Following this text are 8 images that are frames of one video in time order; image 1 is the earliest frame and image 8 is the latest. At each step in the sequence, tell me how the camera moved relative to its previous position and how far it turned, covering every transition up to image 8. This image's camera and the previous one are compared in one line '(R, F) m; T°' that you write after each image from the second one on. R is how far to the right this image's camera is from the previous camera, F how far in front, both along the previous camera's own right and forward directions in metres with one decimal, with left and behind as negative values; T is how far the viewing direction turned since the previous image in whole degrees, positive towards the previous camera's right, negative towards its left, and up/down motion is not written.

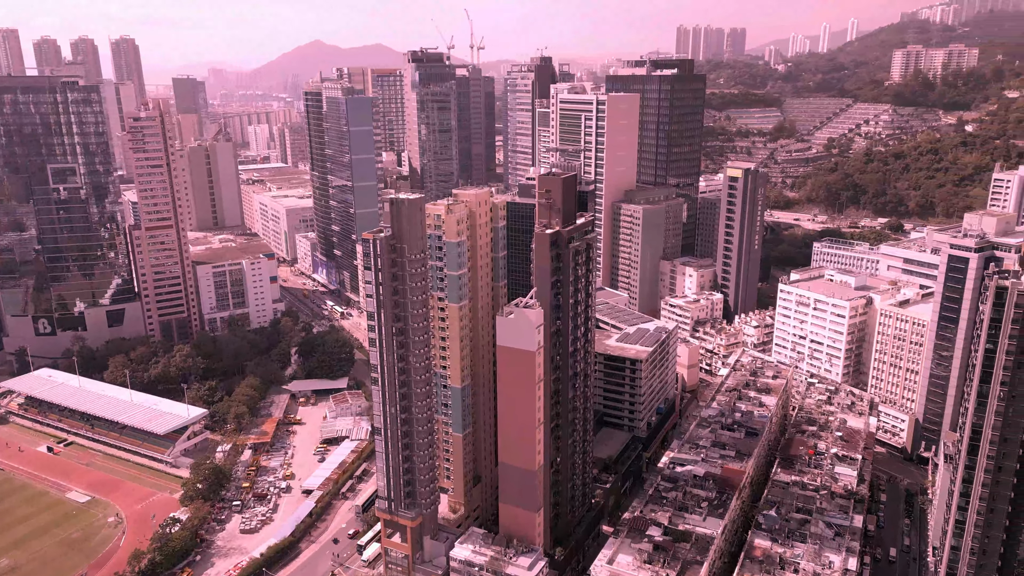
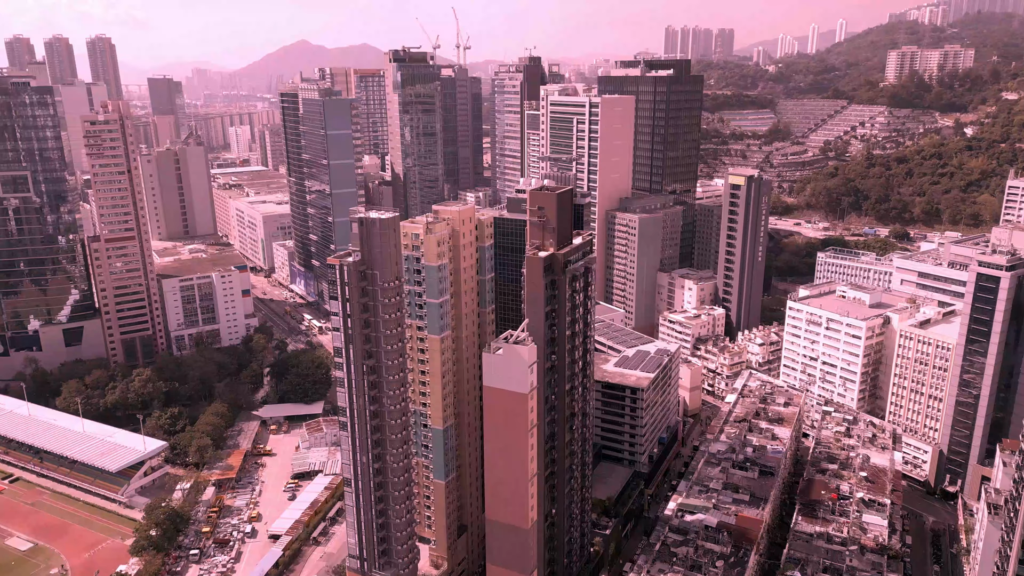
(0.0, +5.7) m; +1°
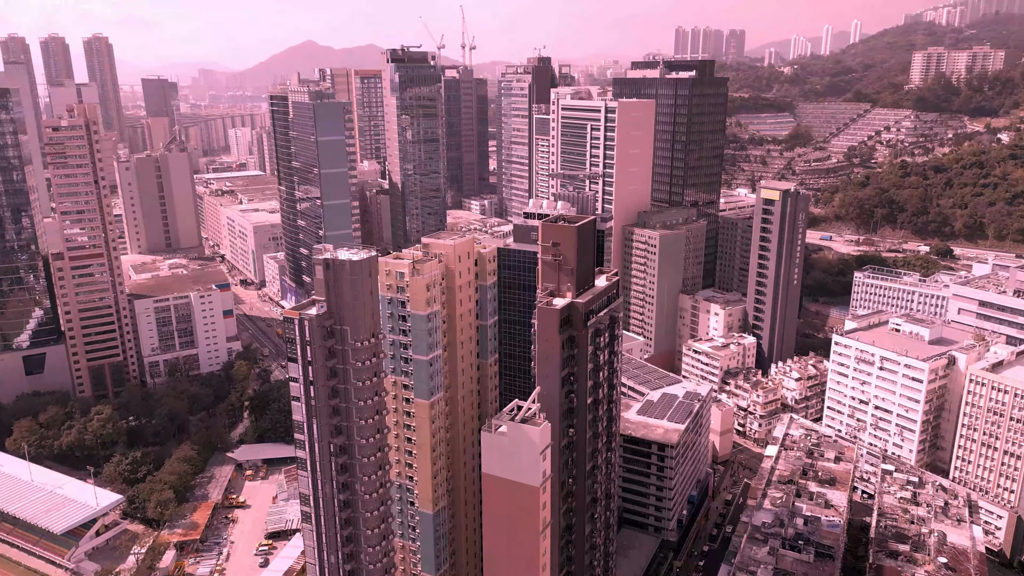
(-0.1, +8.3) m; 0°
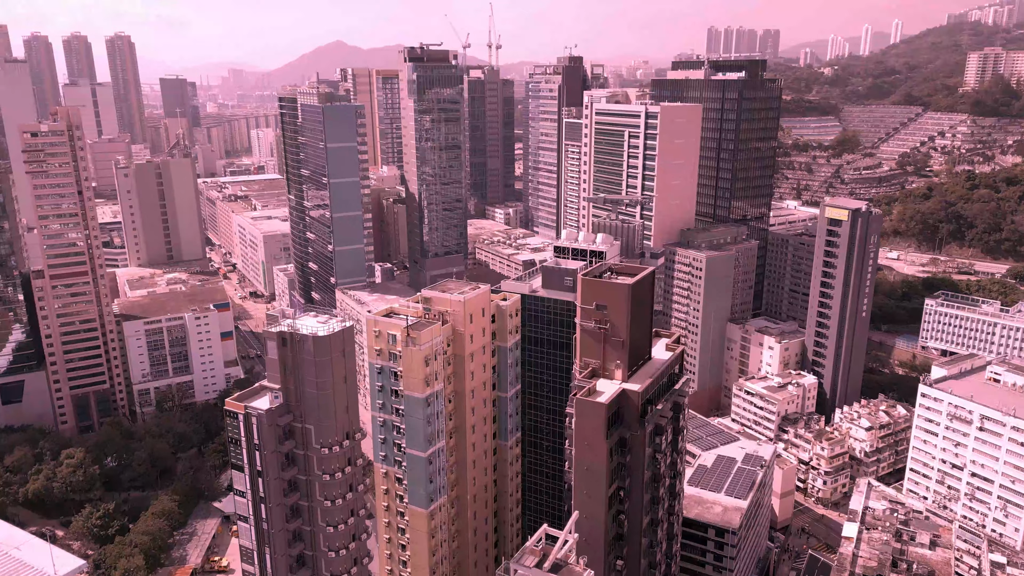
(-0.1, +8.5) m; -2°
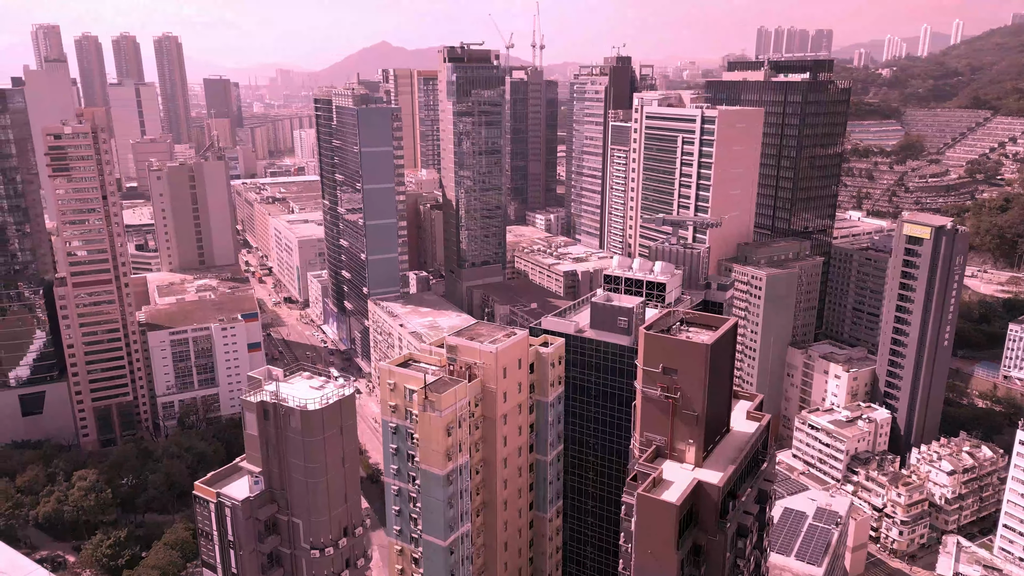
(-0.1, +4.8) m; -3°
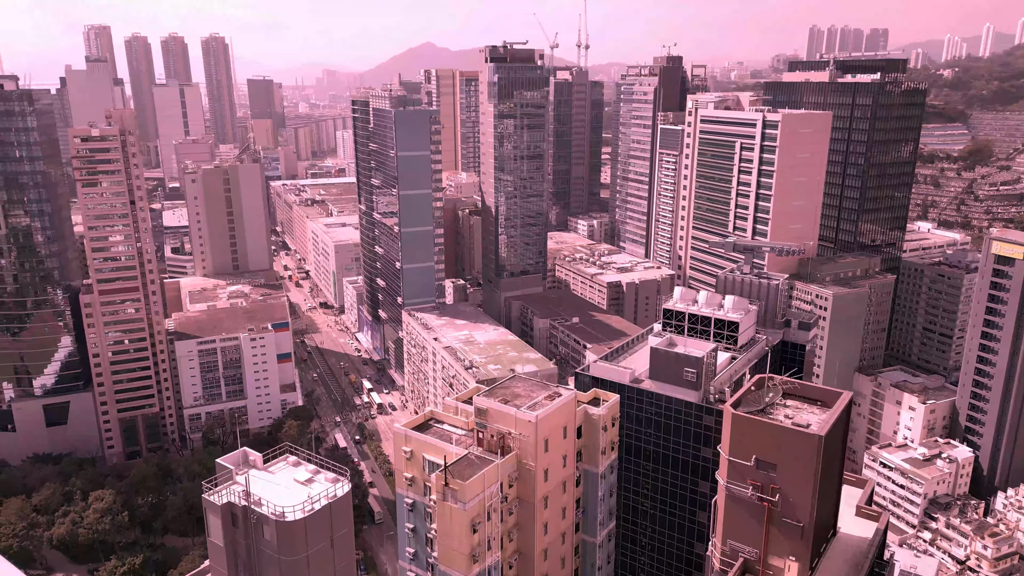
(-0.1, +4.2) m; -3°
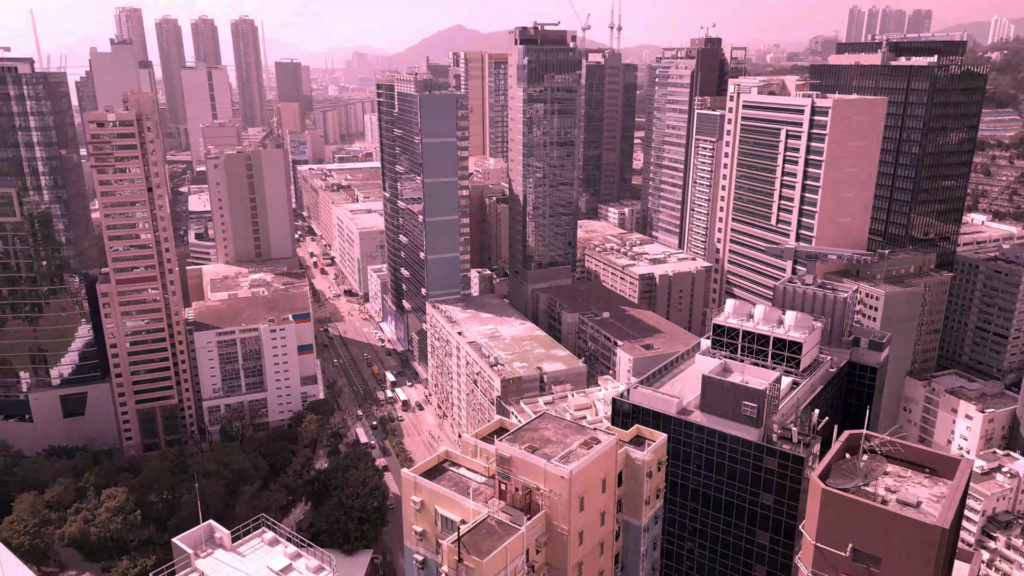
(-0.1, +2.9) m; -2°
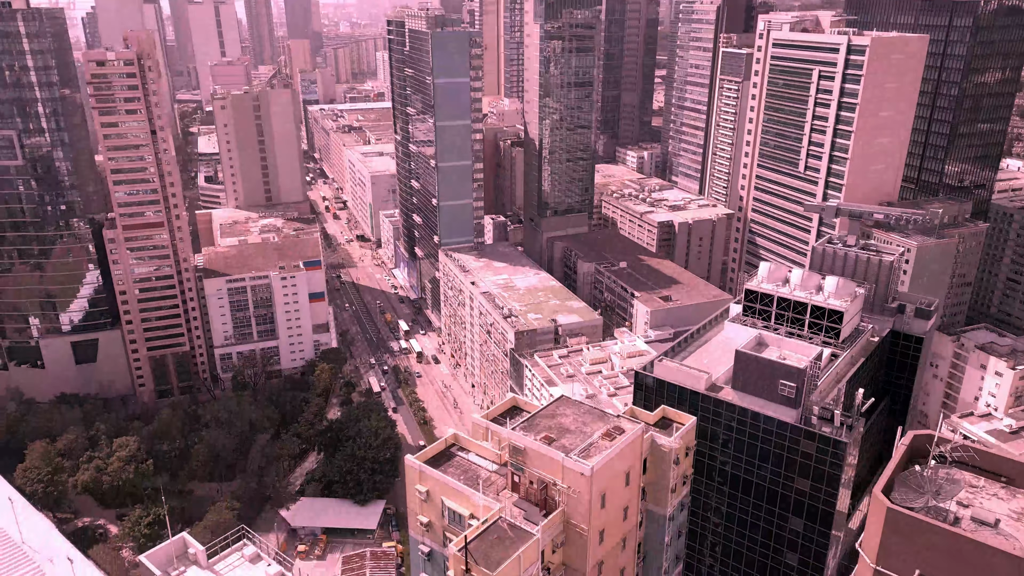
(0.0, +1.7) m; -1°
